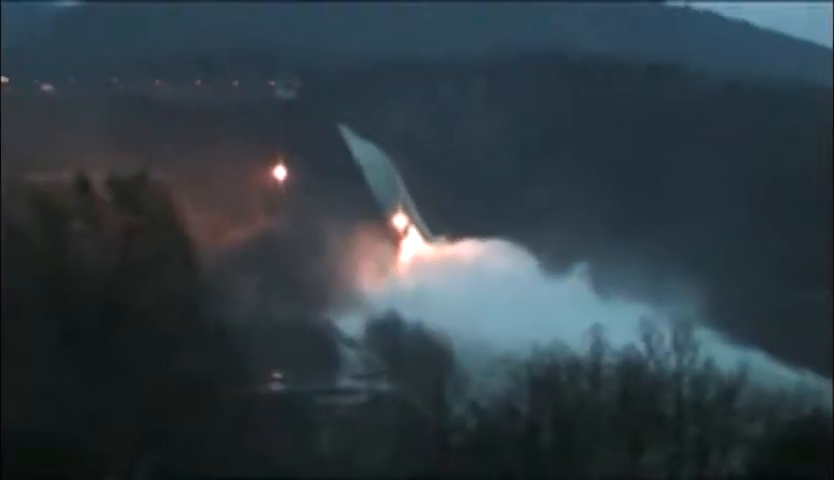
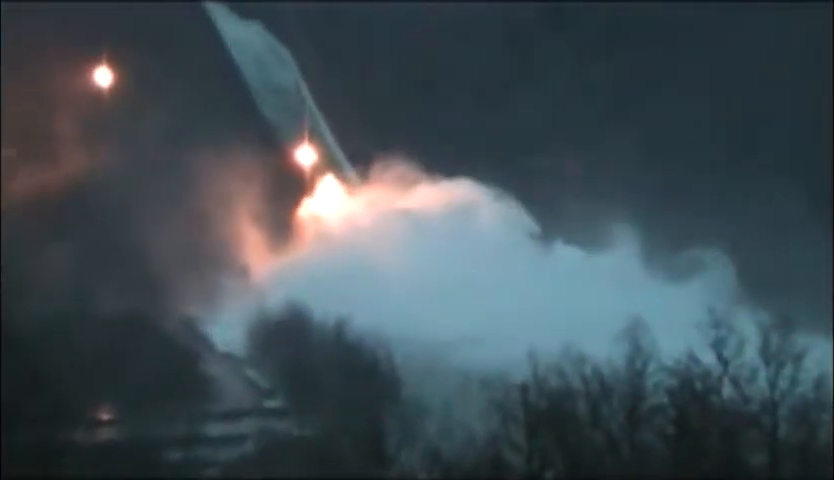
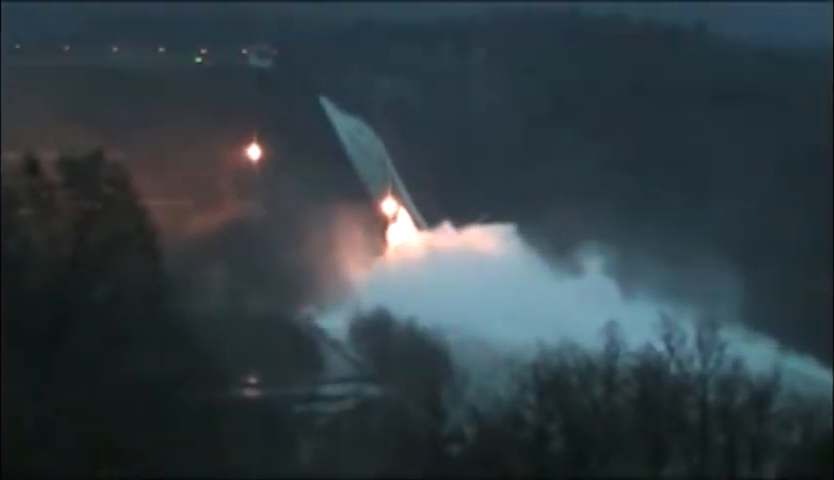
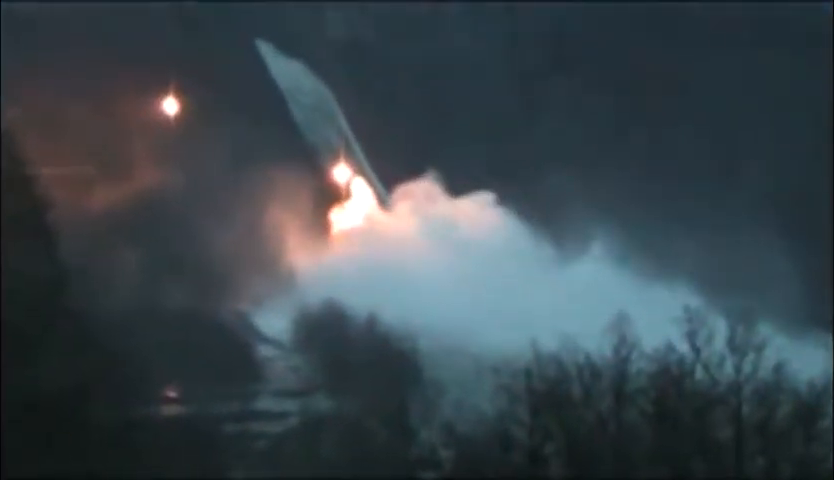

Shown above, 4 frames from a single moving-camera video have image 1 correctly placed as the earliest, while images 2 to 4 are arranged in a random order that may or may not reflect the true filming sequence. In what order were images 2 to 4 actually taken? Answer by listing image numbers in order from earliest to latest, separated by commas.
3, 4, 2
